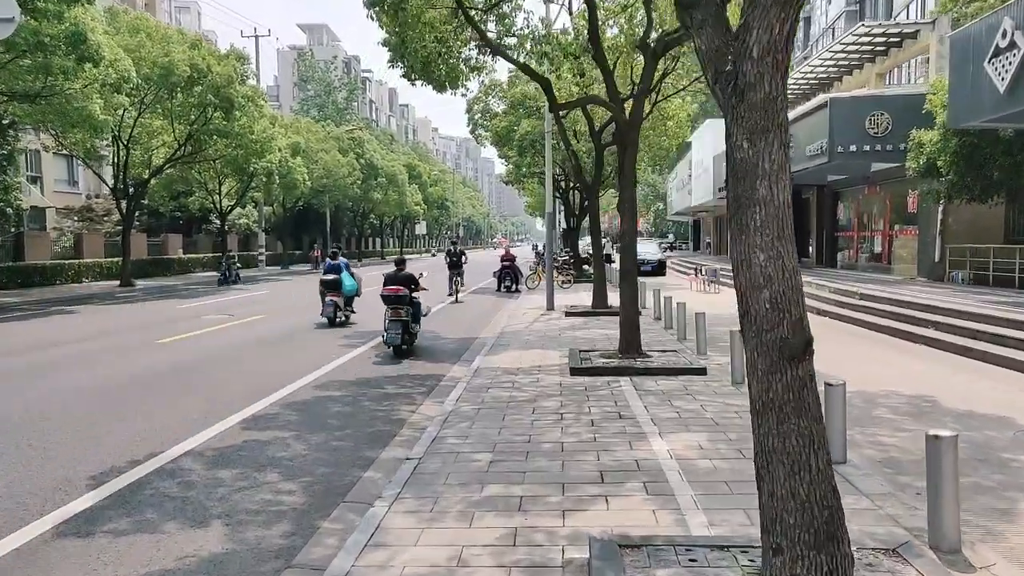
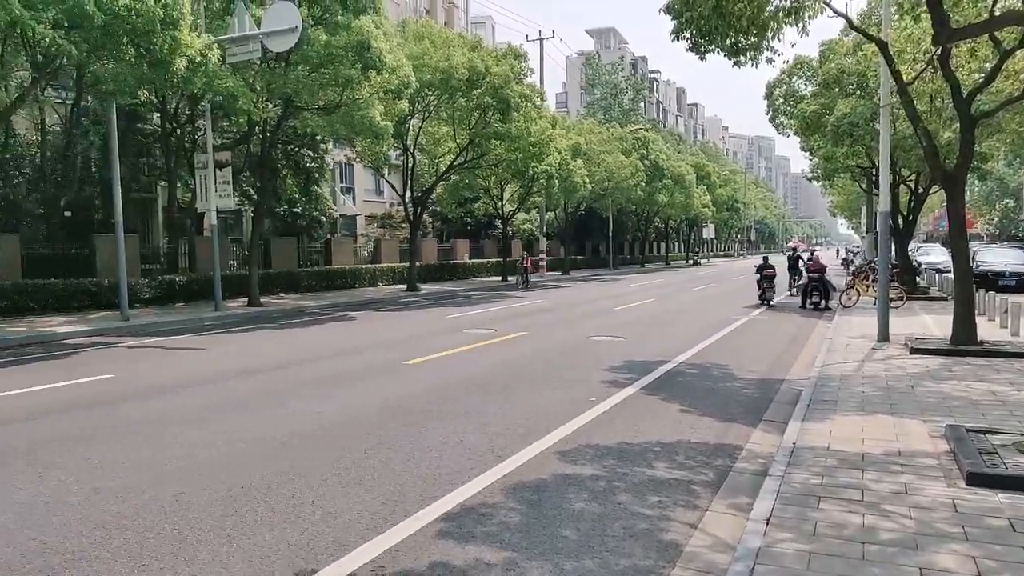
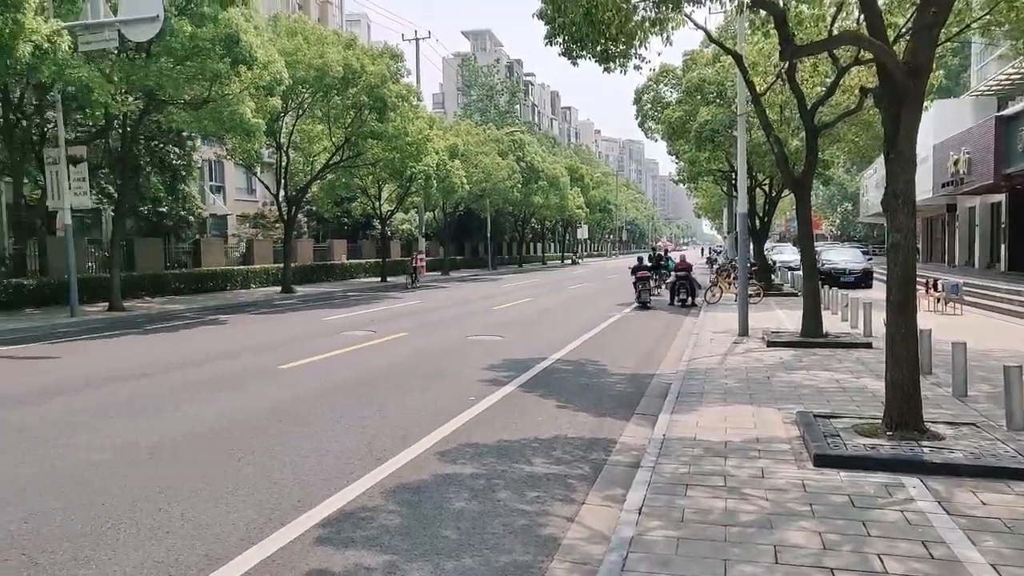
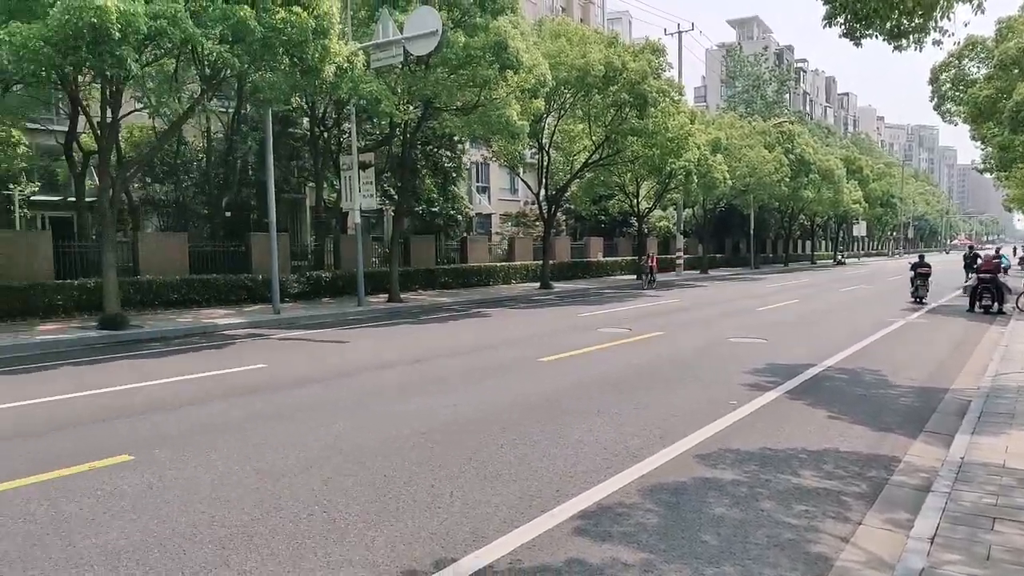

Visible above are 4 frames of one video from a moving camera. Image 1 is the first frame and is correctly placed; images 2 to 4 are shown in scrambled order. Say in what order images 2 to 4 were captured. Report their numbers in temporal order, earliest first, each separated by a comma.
3, 2, 4
